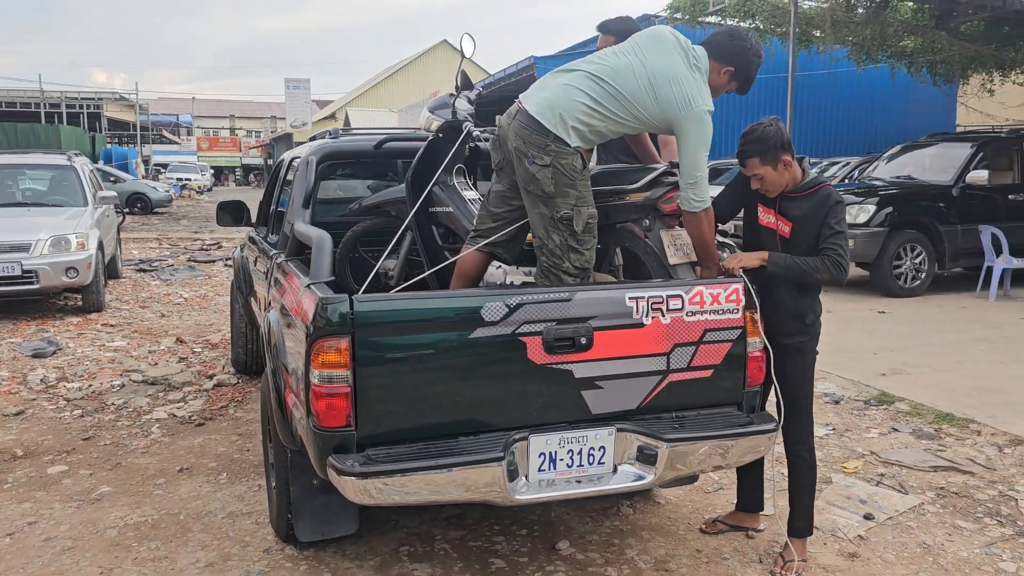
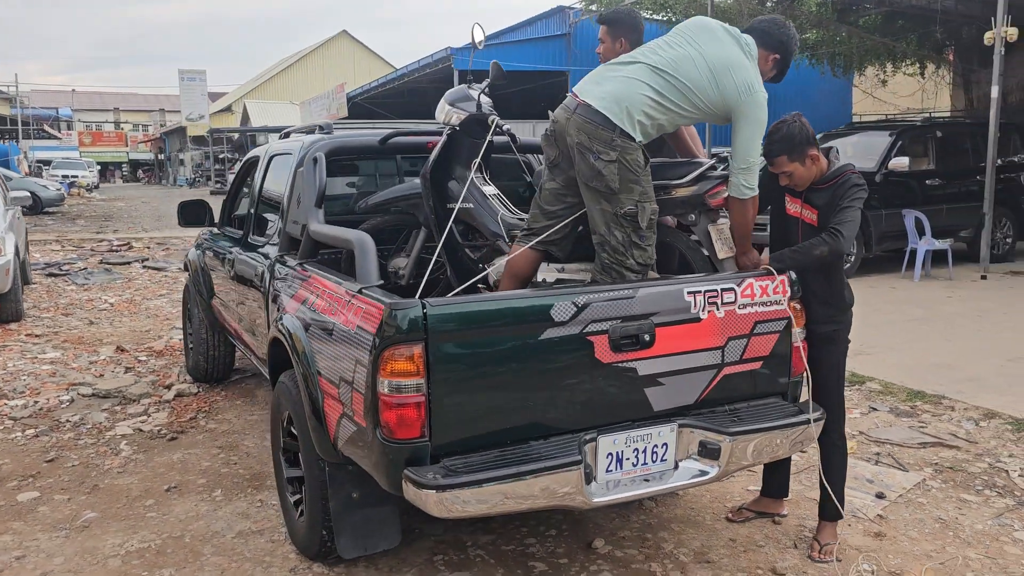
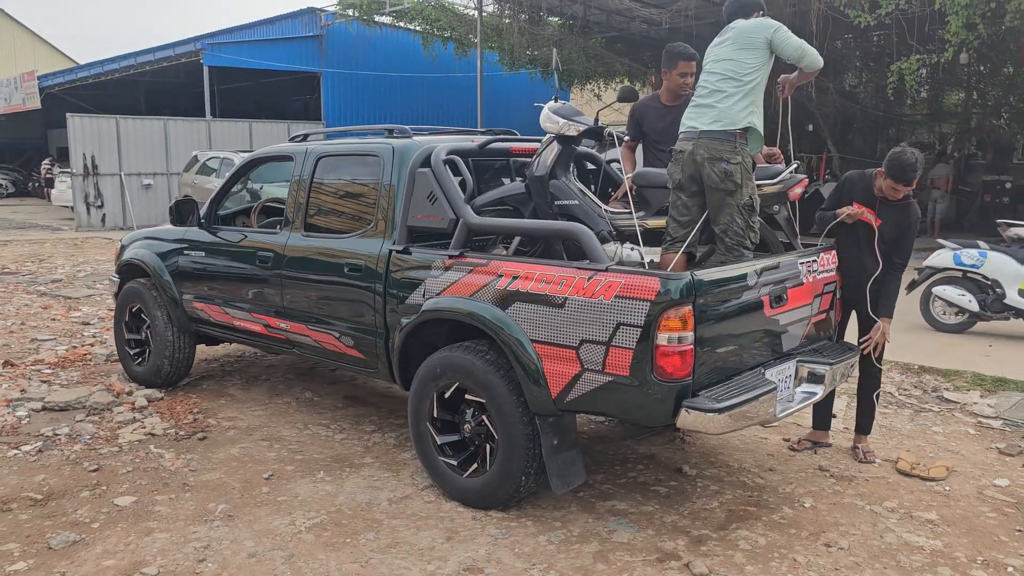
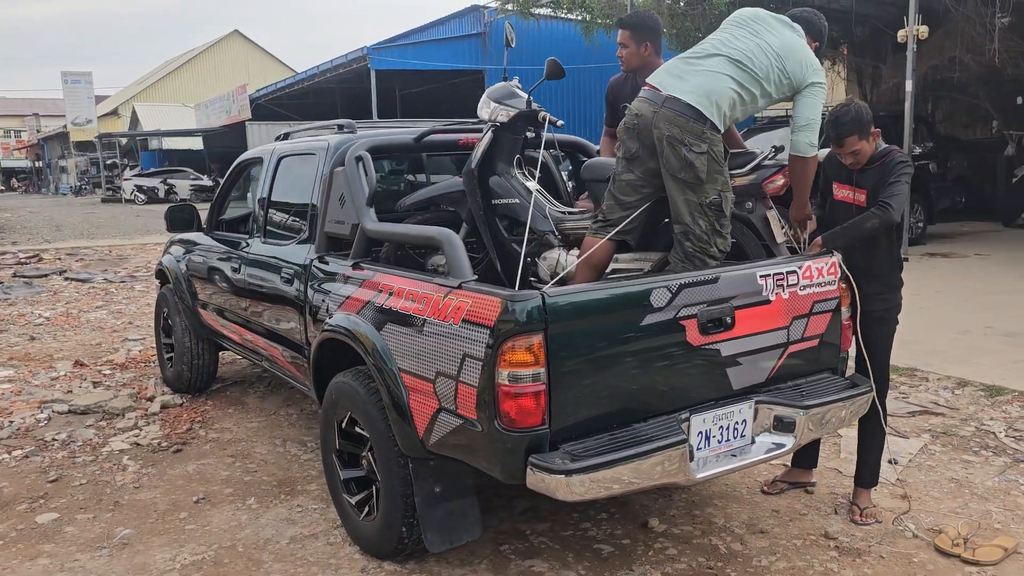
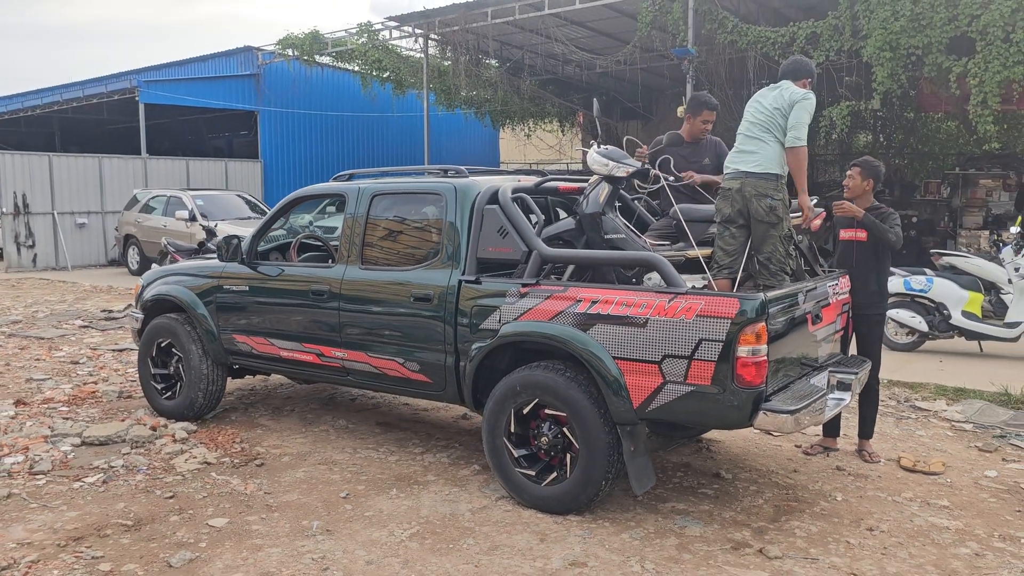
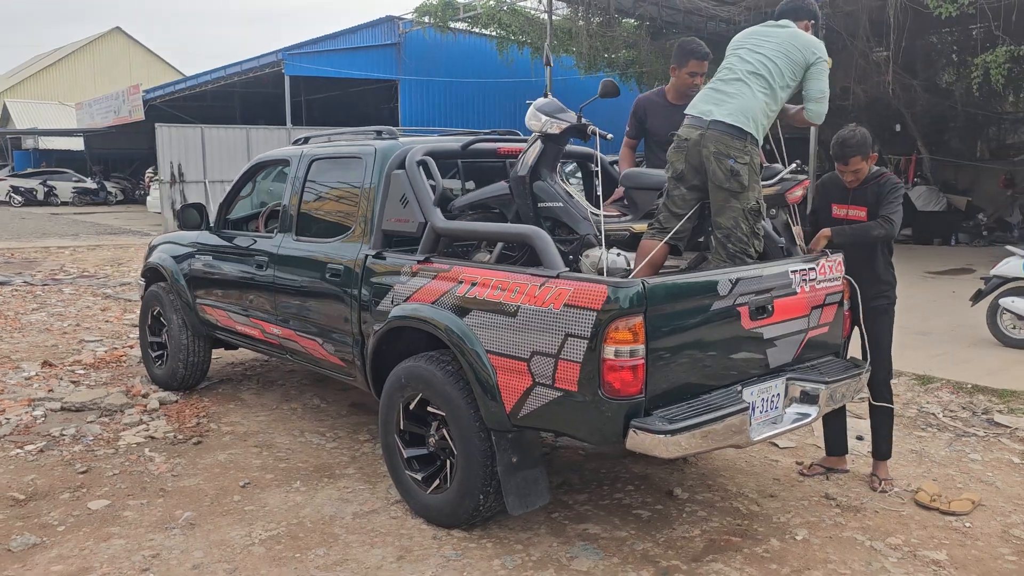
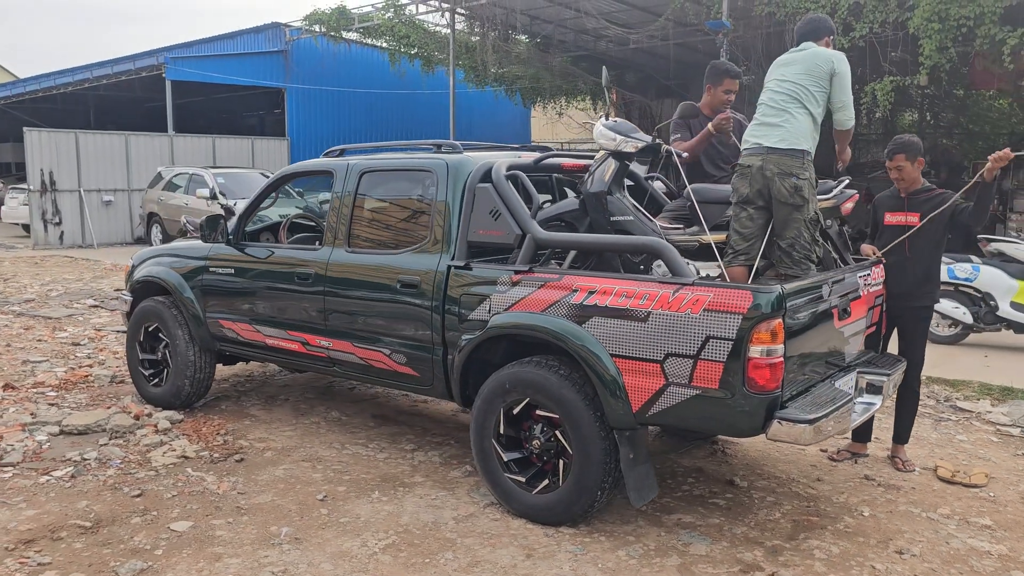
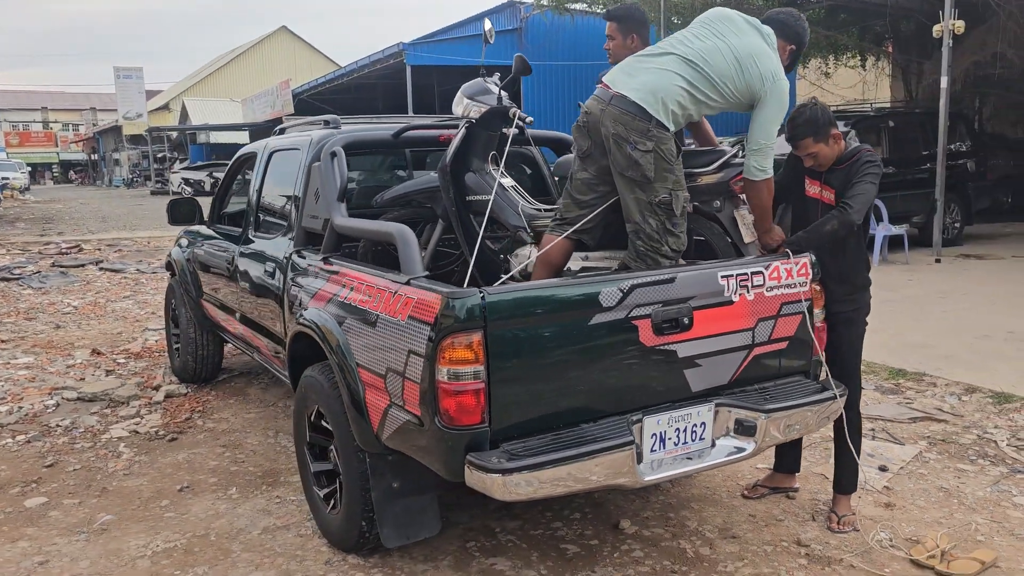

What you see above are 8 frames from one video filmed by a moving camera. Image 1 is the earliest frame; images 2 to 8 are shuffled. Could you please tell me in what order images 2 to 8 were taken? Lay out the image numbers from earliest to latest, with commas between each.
2, 8, 4, 6, 3, 7, 5
